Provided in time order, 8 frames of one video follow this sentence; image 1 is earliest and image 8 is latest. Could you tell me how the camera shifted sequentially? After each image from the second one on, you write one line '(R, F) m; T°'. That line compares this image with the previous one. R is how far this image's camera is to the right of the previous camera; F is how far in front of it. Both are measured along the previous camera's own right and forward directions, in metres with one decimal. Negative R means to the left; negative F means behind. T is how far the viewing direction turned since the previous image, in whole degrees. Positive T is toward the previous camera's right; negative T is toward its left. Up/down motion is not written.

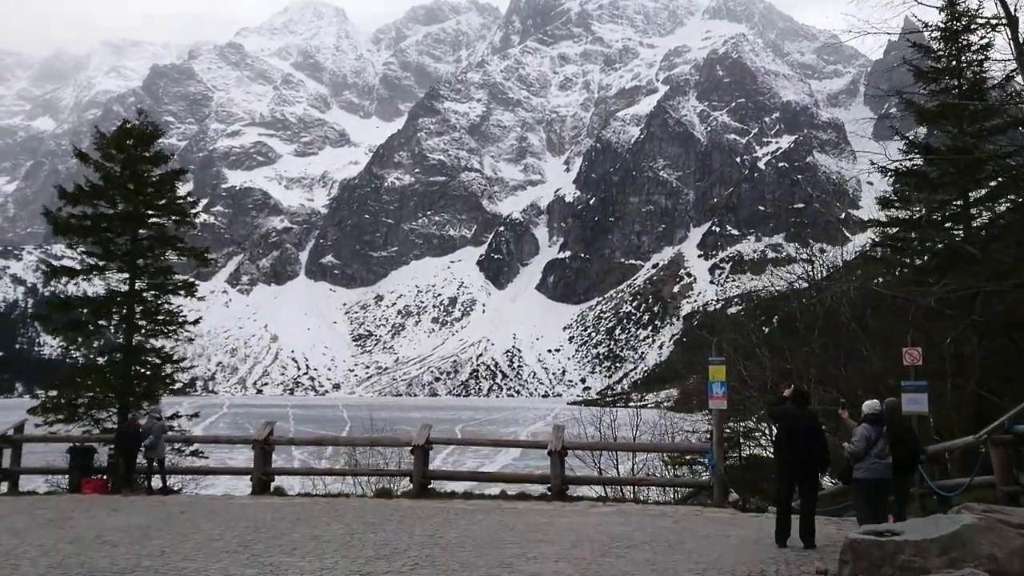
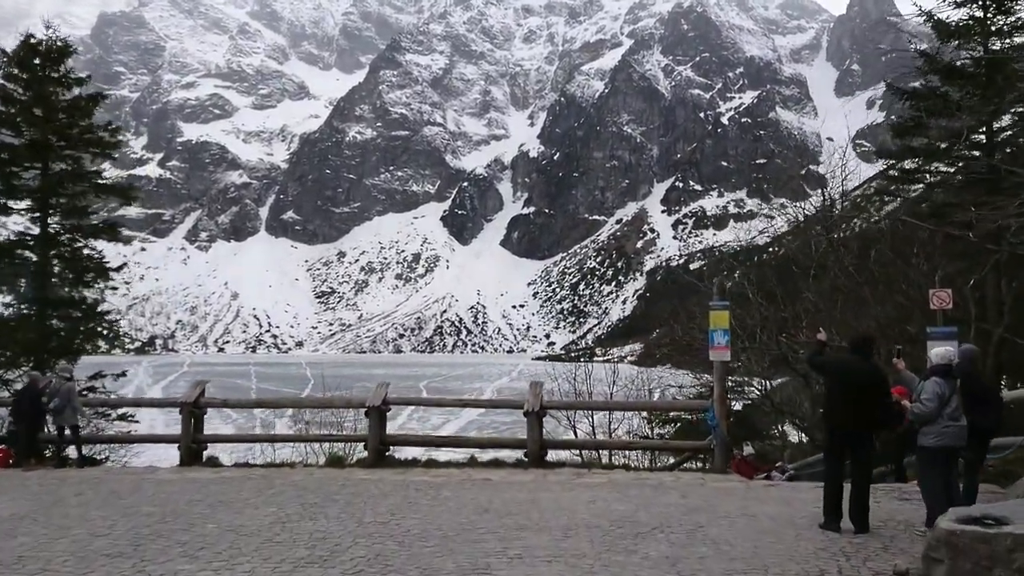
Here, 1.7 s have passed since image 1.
(-0.1, +2.0) m; +3°
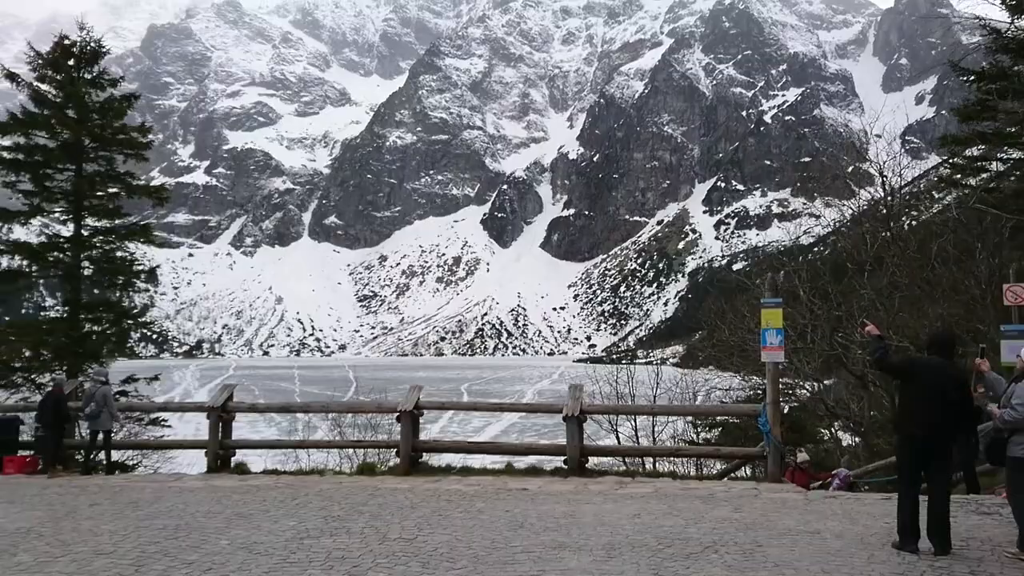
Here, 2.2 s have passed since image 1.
(0.0, +0.6) m; -3°
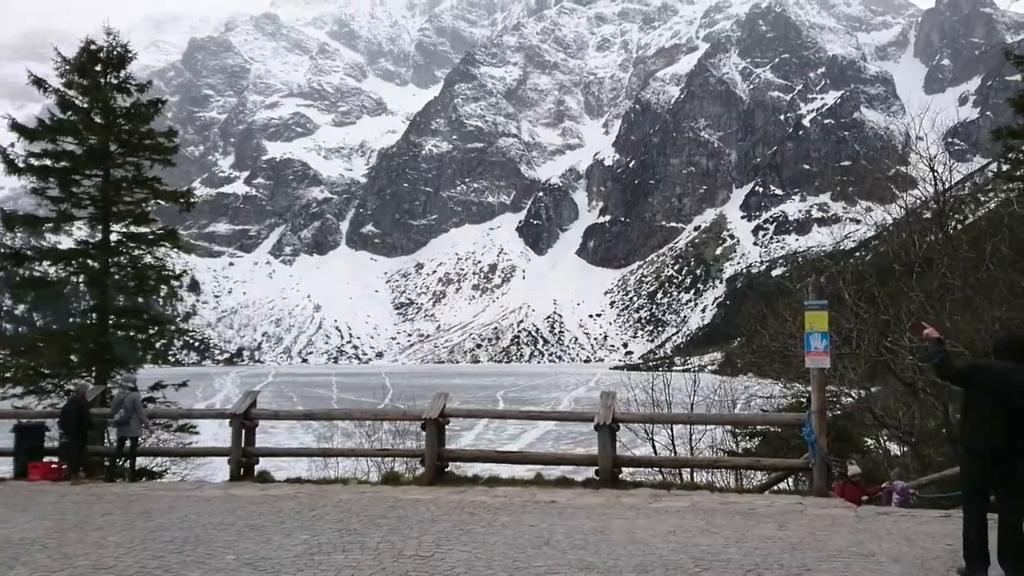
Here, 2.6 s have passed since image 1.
(+0.1, +0.5) m; -3°
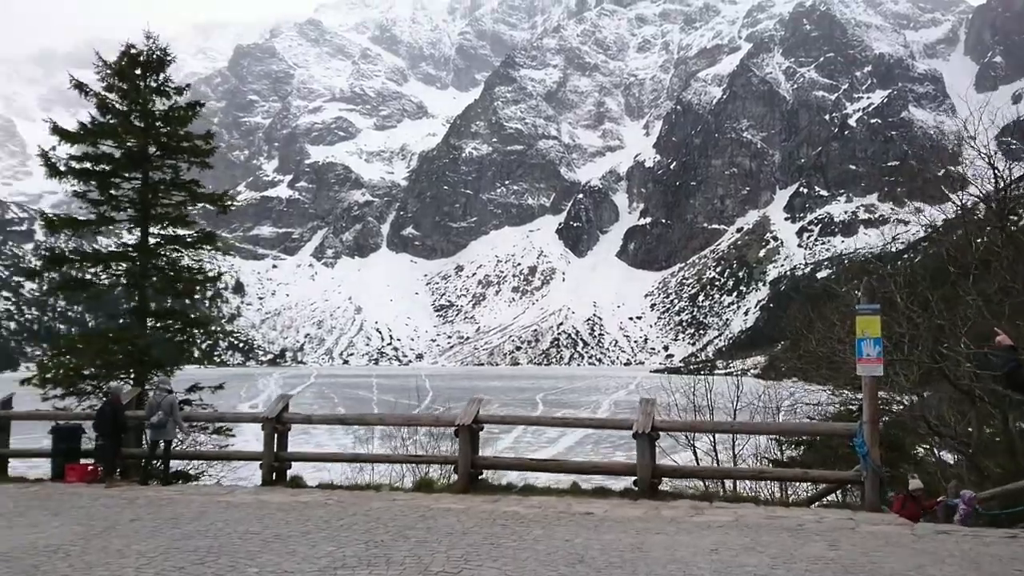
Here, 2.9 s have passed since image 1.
(+0.1, +0.3) m; -3°
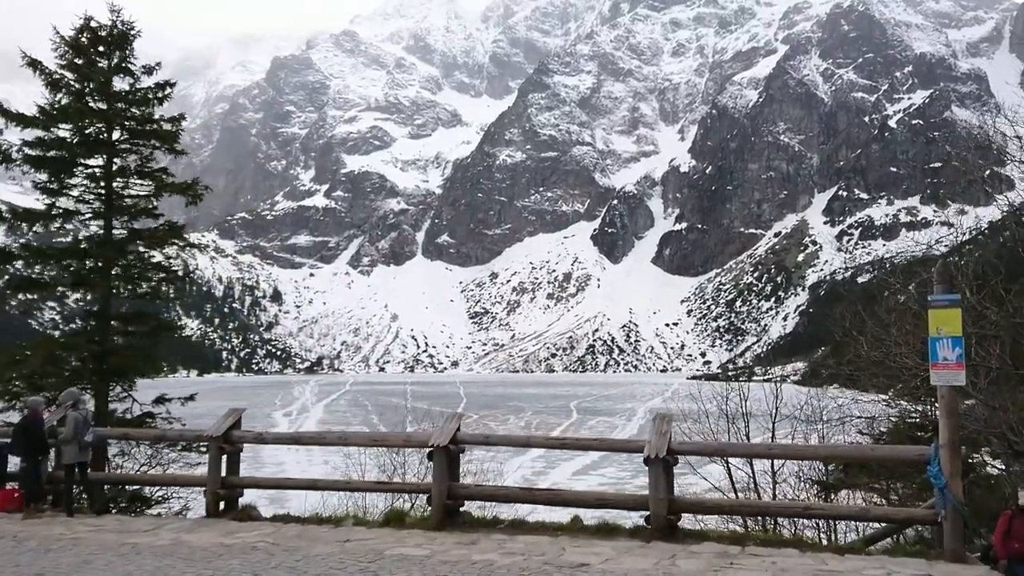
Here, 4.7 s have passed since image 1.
(+0.6, +2.0) m; -3°
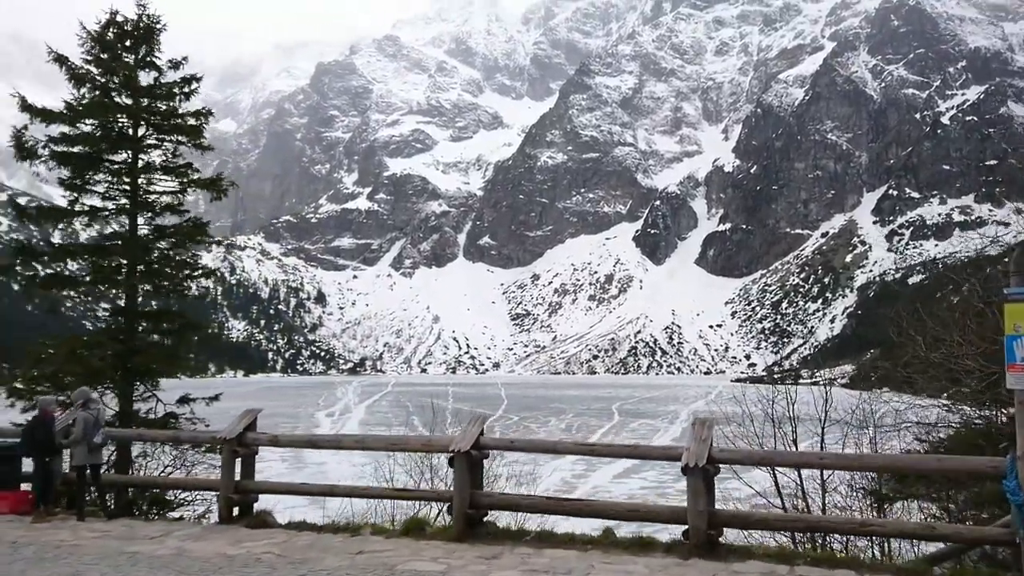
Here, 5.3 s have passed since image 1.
(+0.2, +0.6) m; -3°
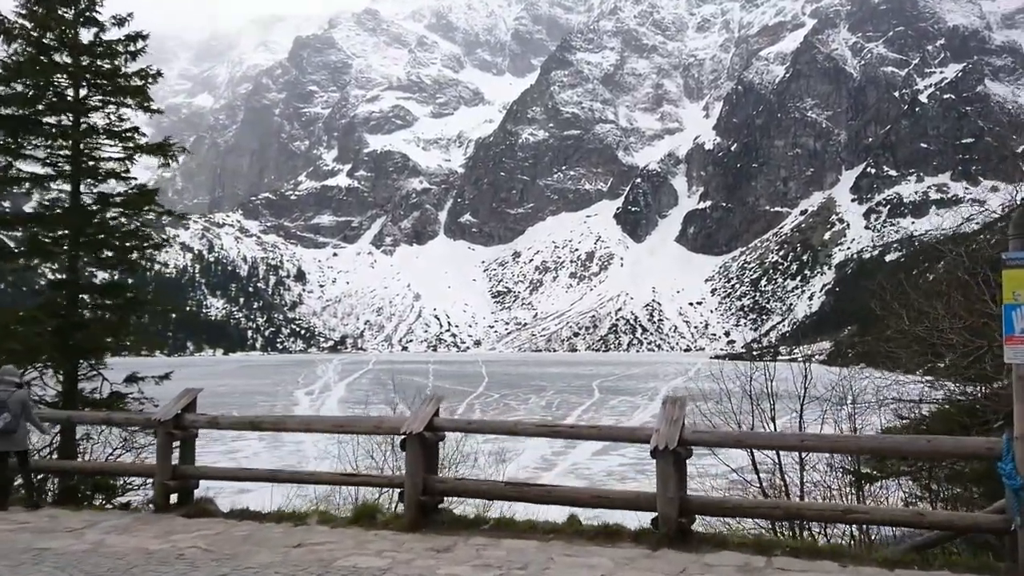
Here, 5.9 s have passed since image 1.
(+0.2, +0.7) m; +1°
